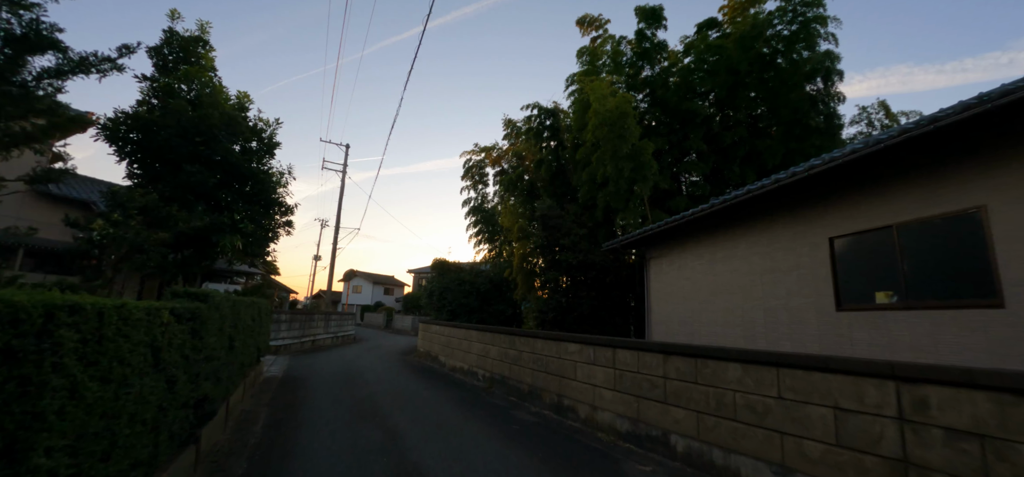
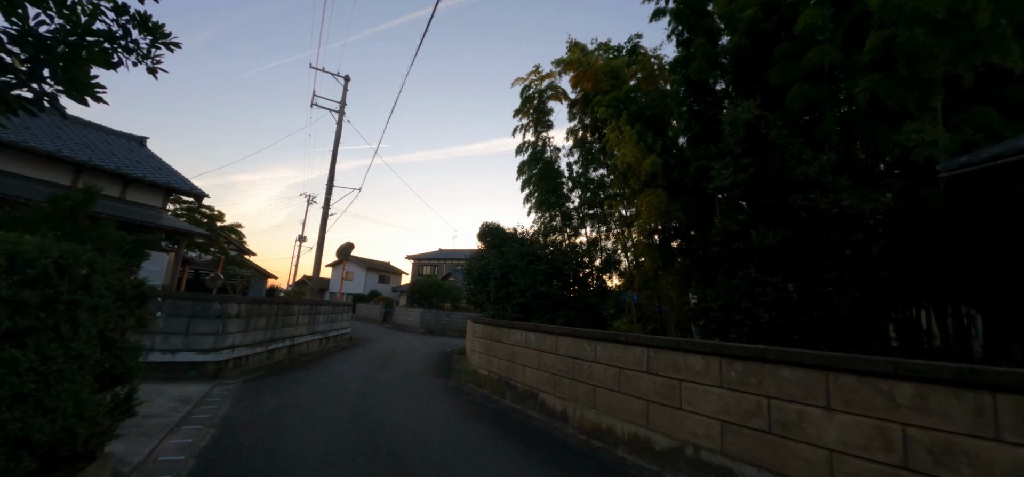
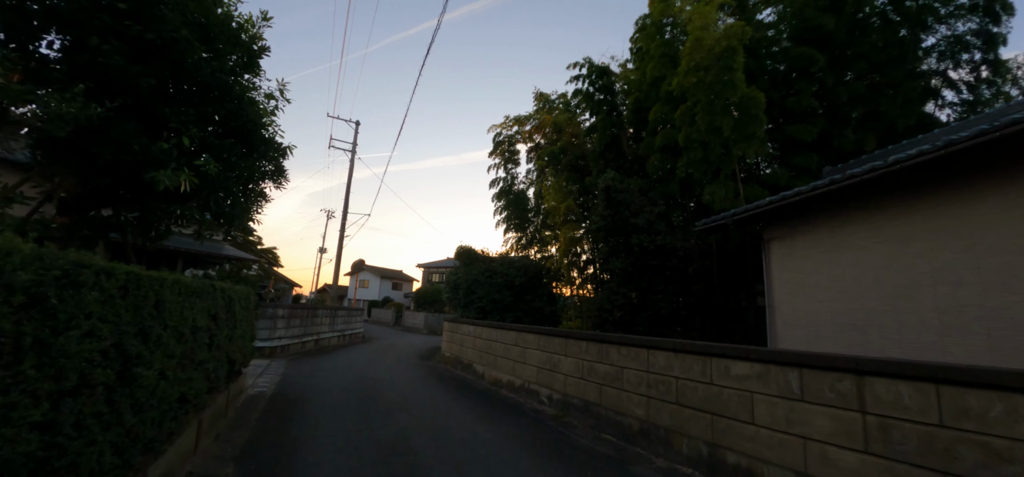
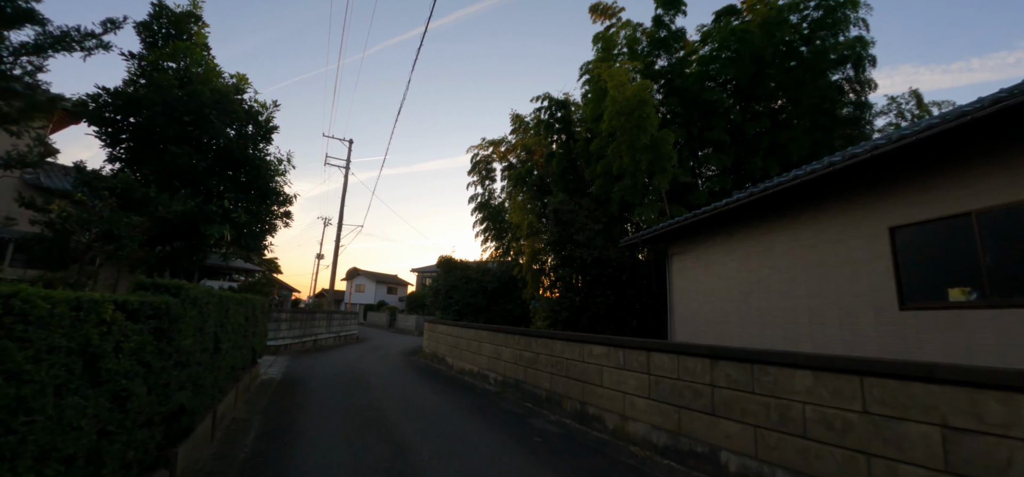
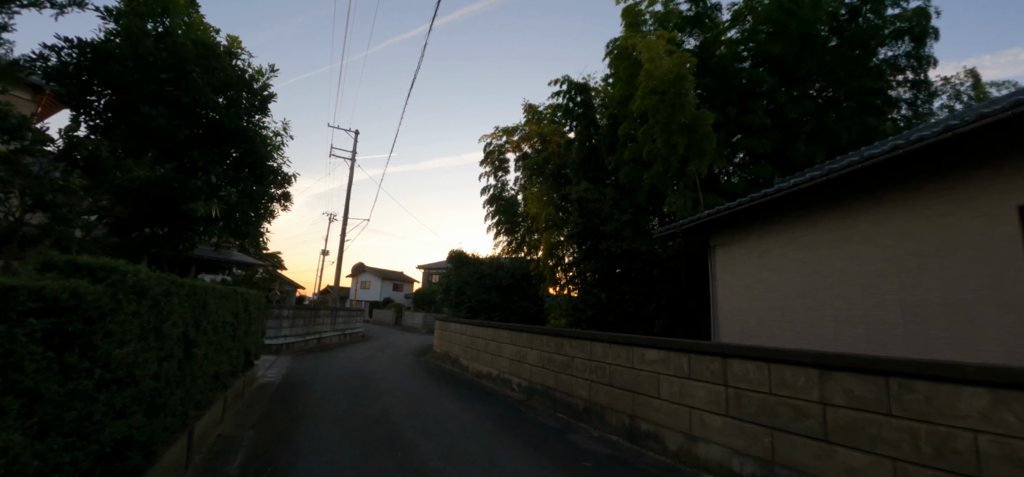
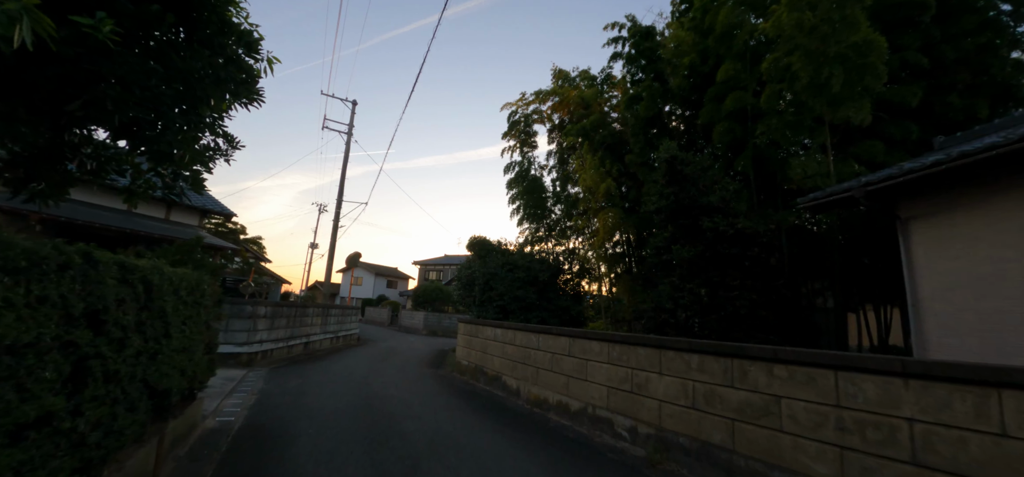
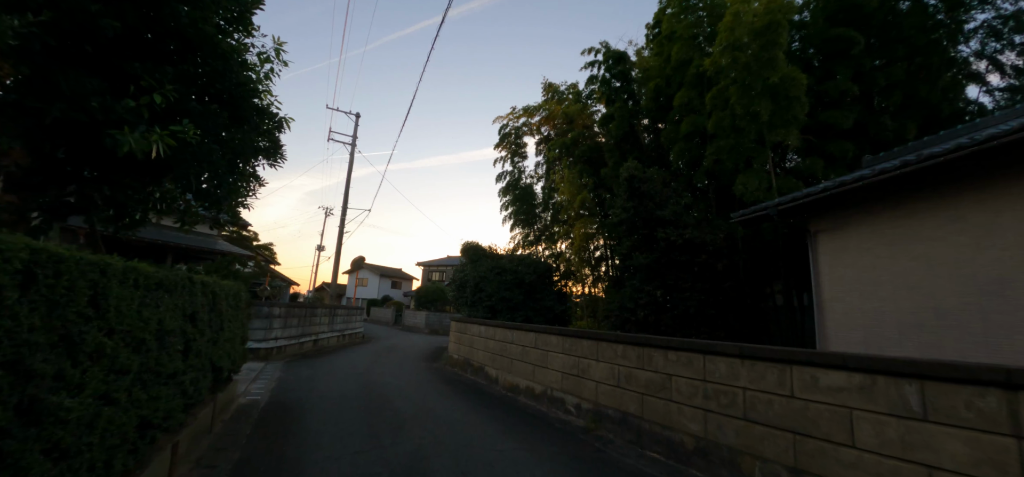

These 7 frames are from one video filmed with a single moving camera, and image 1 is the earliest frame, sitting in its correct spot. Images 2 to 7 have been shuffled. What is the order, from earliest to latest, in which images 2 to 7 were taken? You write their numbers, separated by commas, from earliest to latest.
4, 5, 3, 7, 6, 2
